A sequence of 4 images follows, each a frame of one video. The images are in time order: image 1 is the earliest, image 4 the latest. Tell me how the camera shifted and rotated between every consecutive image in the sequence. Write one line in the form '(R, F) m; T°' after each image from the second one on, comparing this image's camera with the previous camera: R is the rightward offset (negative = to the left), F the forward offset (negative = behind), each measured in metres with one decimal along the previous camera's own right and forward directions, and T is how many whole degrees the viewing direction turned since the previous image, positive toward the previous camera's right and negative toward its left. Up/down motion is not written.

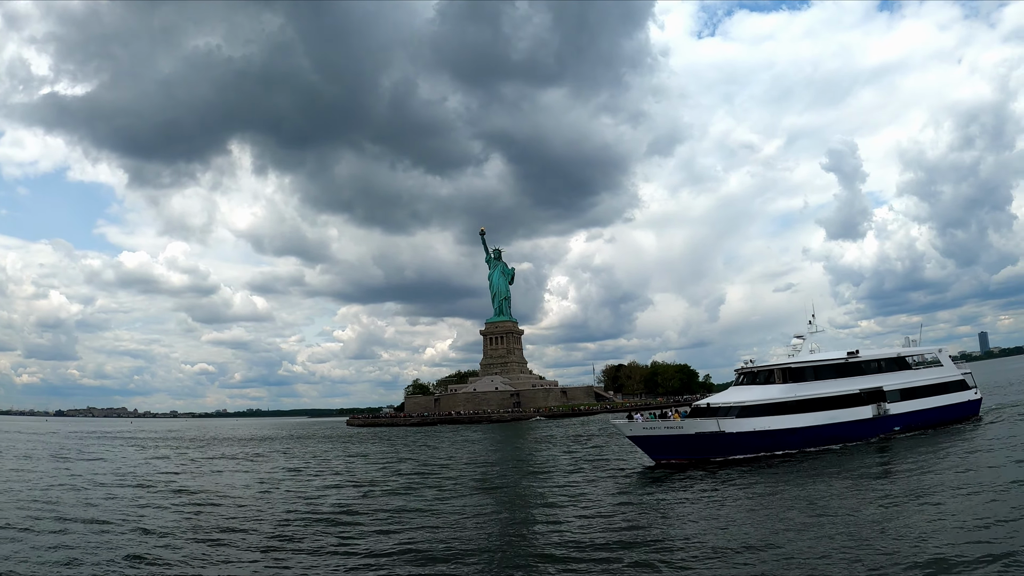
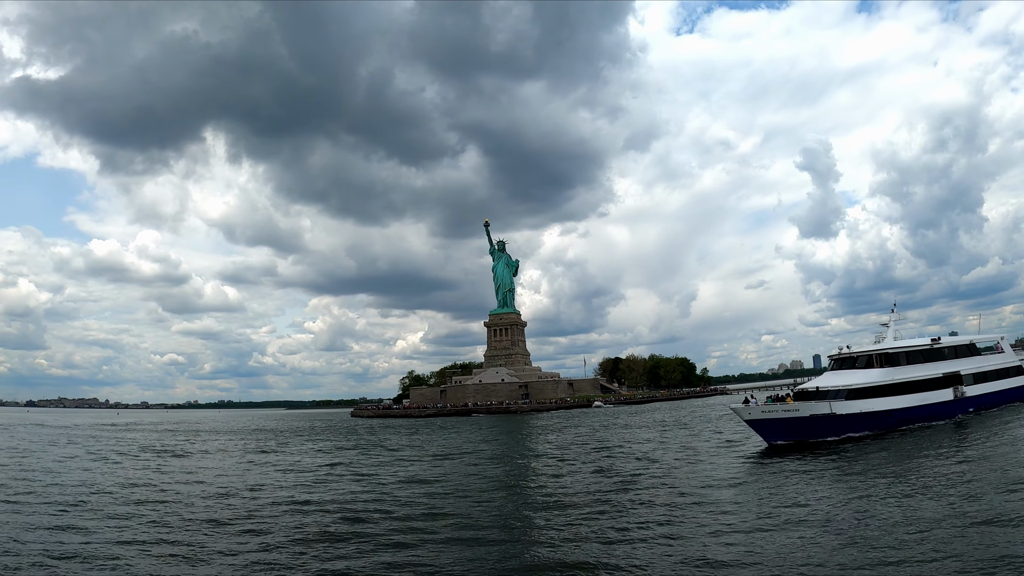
(-3.8, +0.2) m; +1°
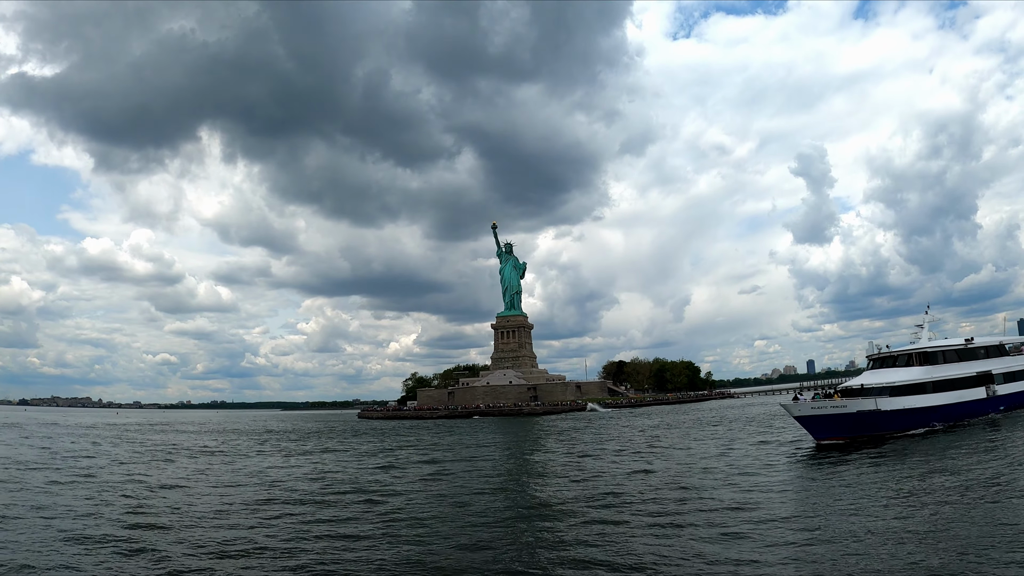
(-1.9, -0.5) m; 0°
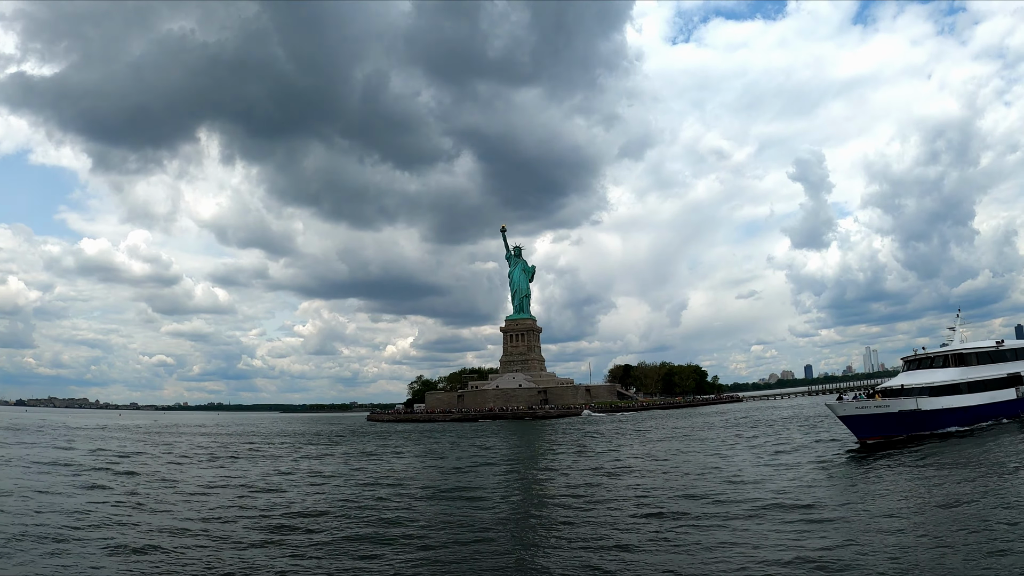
(-1.9, -0.2) m; 0°
